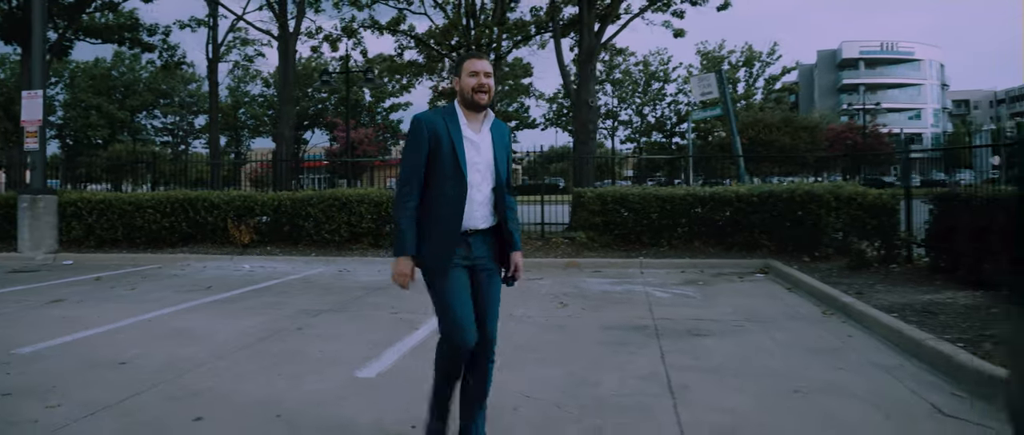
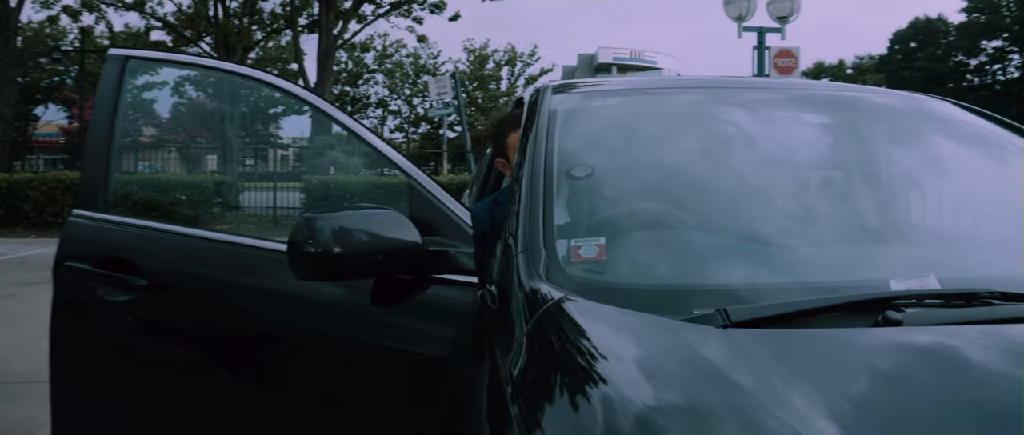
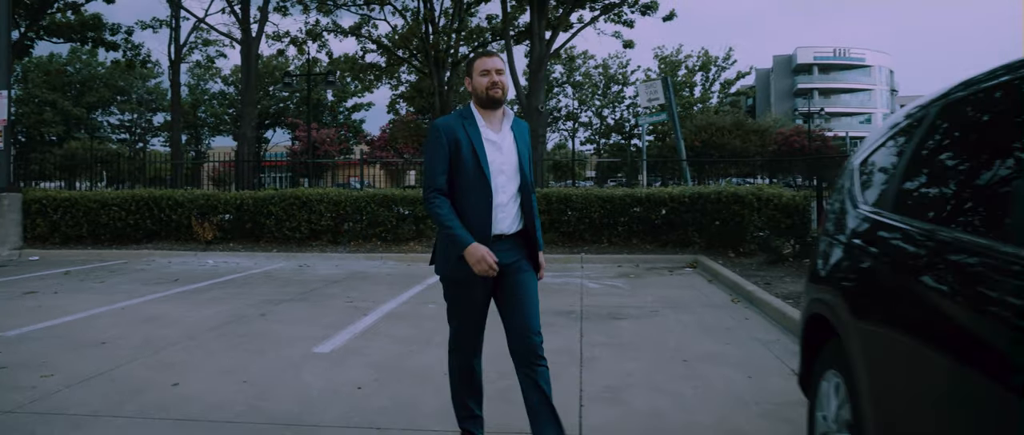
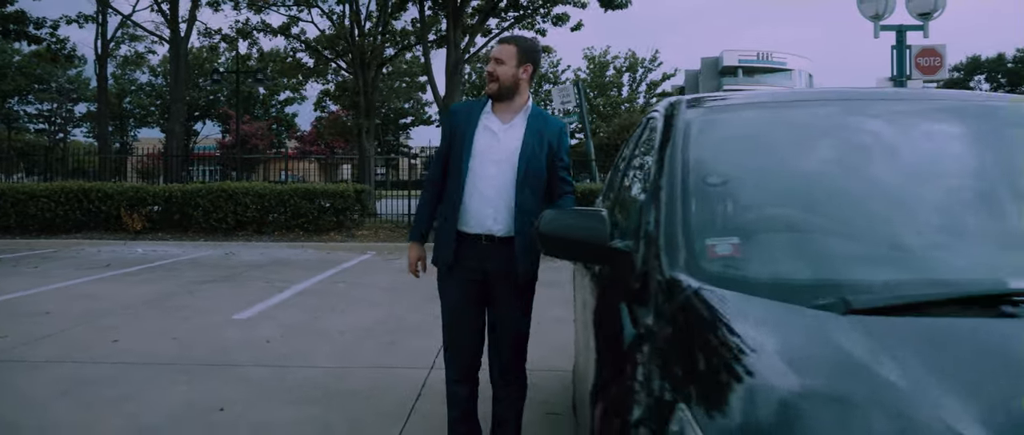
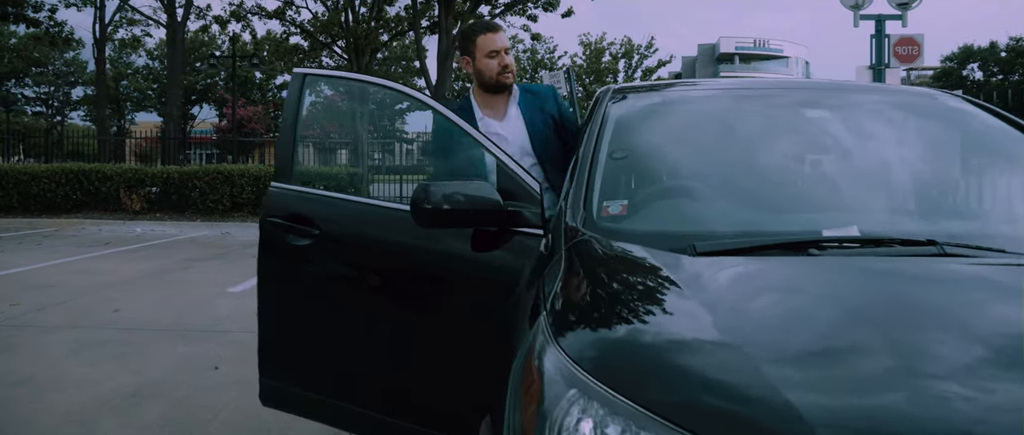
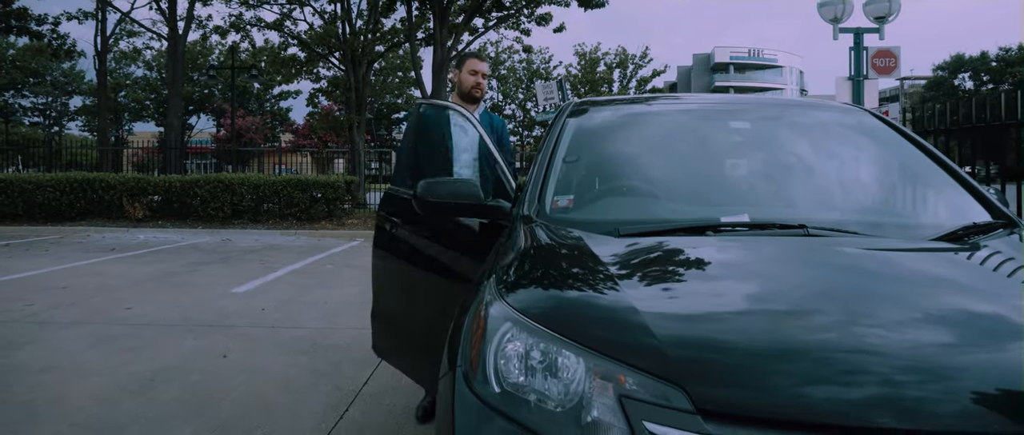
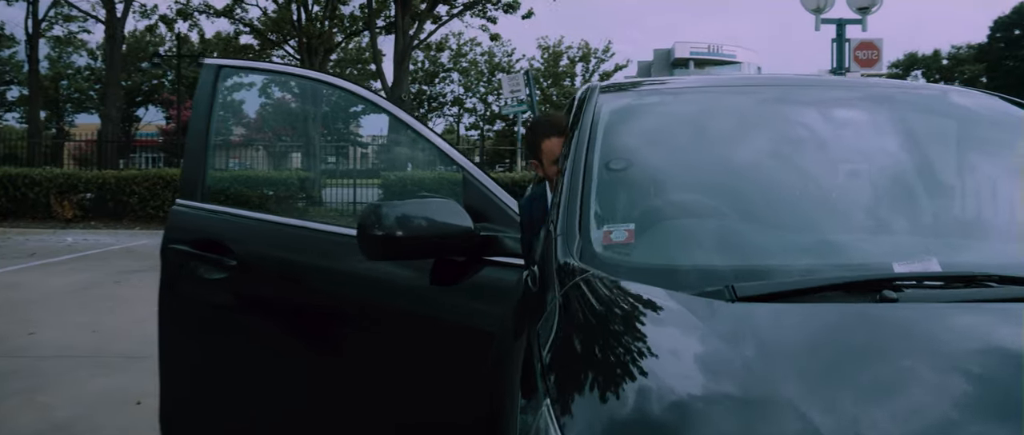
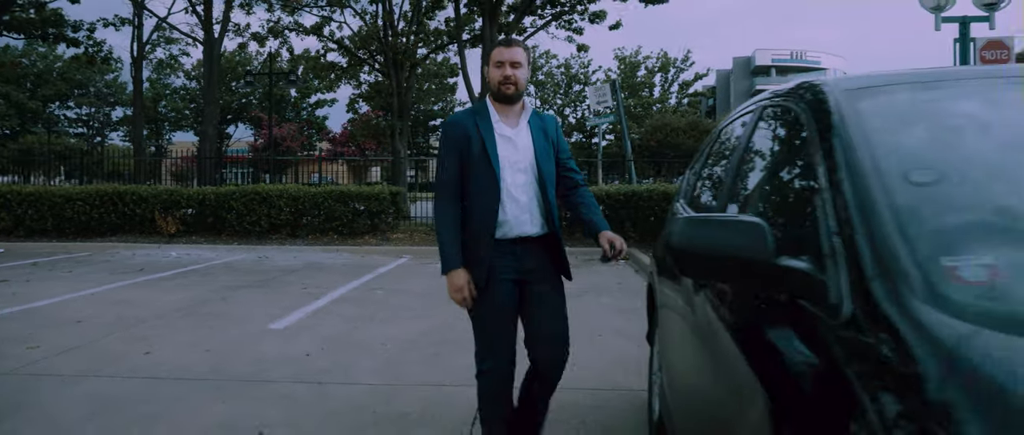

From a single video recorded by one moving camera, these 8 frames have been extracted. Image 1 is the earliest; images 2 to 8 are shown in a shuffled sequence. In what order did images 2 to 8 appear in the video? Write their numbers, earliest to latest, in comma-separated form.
3, 8, 4, 6, 5, 7, 2
